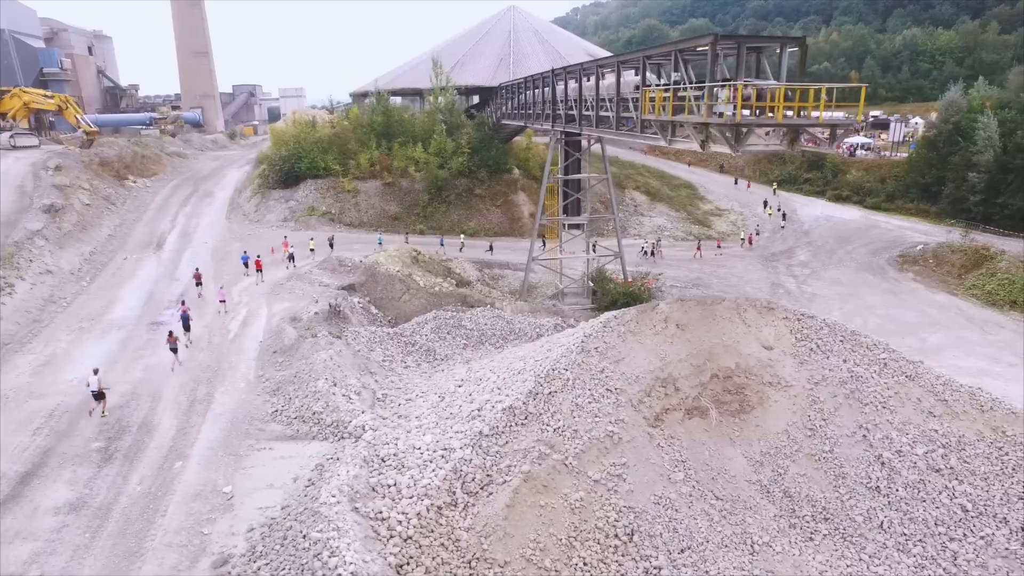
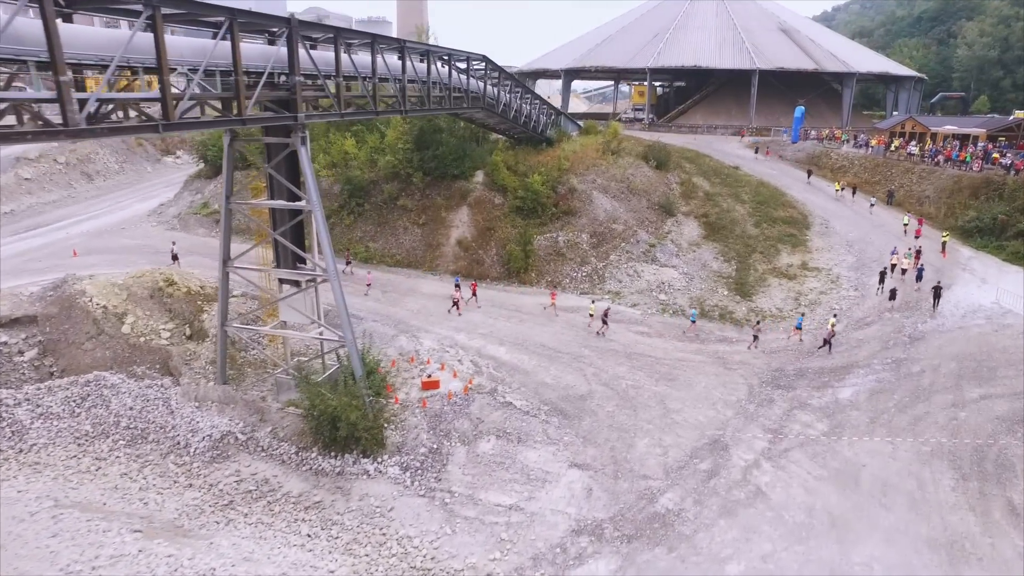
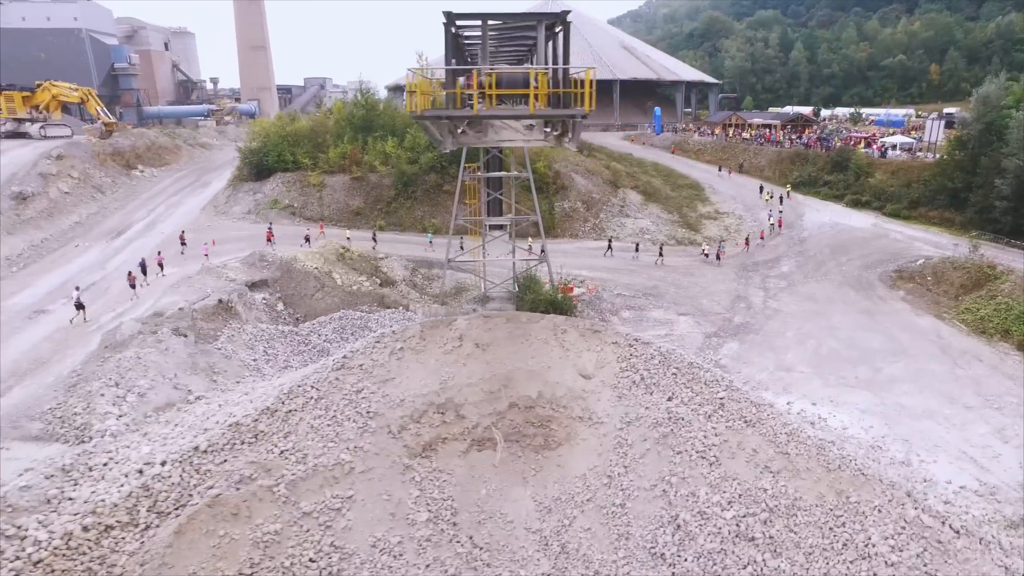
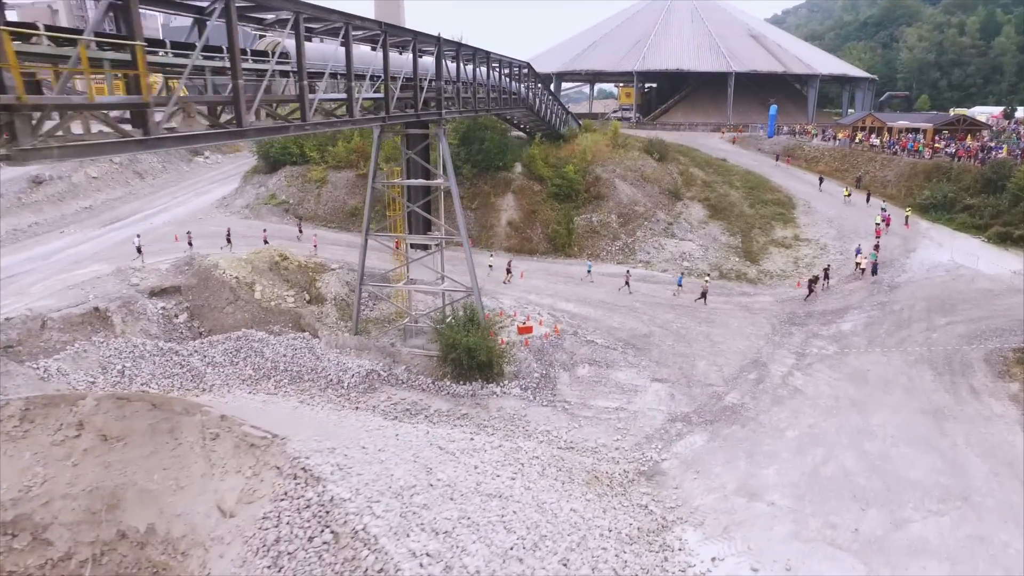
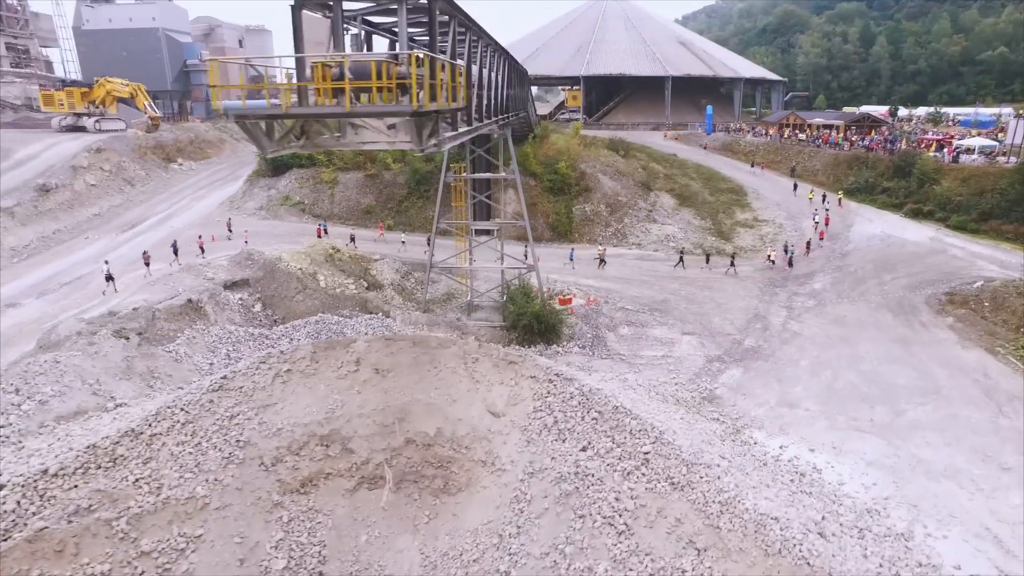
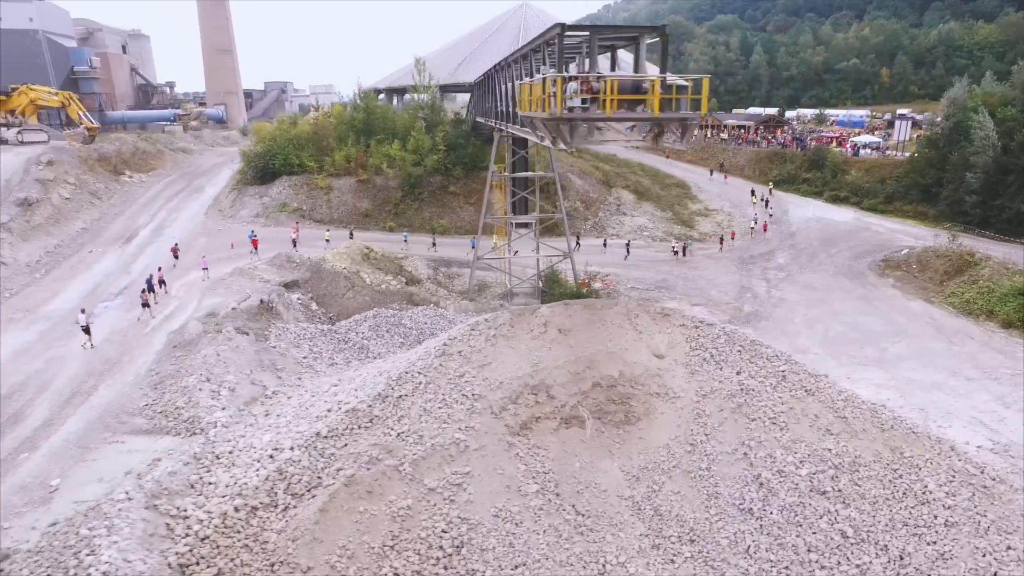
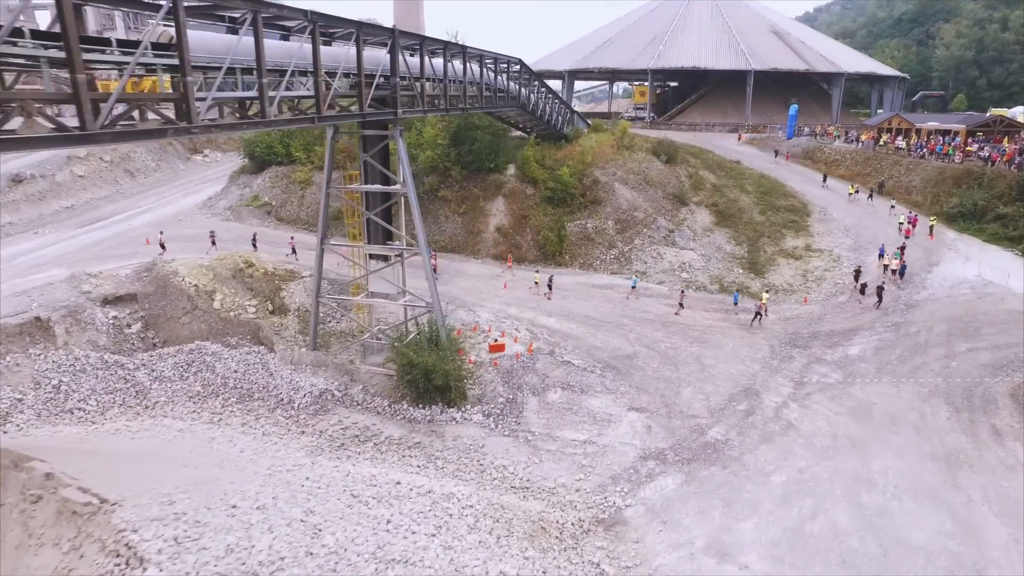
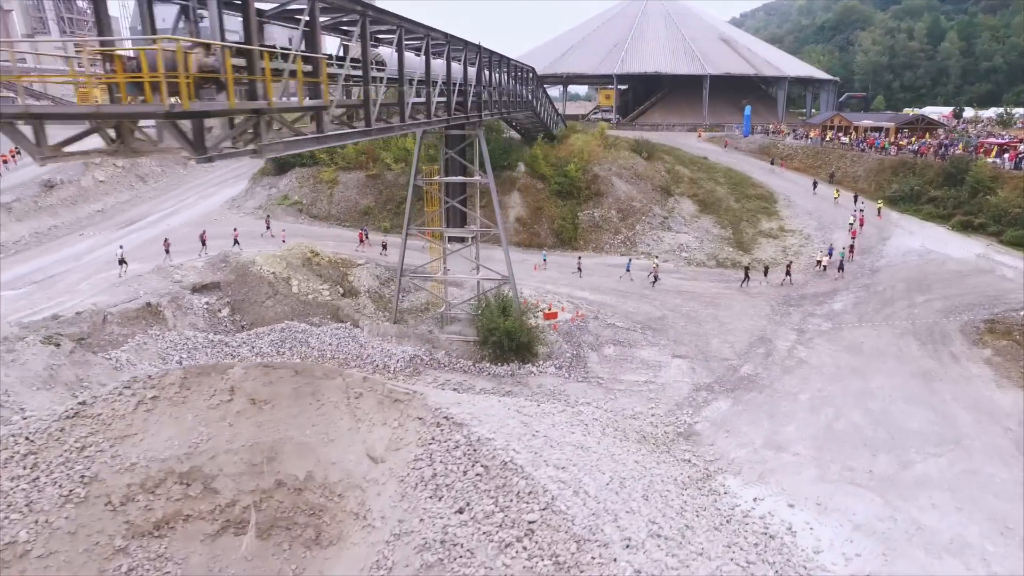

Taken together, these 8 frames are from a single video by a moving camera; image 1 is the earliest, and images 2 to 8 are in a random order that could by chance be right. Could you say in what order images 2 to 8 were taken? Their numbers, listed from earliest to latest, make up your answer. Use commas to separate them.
6, 3, 5, 8, 4, 7, 2
